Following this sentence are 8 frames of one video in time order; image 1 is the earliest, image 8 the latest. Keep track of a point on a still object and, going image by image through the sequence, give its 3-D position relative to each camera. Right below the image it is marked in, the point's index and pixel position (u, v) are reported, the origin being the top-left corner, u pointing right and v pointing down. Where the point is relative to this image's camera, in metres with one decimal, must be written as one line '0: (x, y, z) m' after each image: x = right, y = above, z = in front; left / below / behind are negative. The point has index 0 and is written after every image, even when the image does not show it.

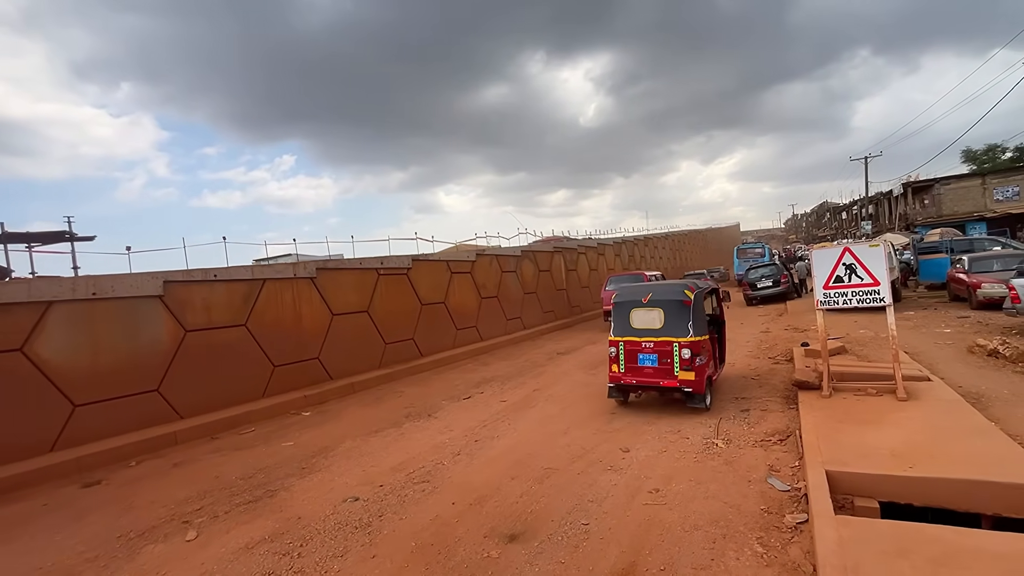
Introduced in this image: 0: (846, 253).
0: (+4.2, +0.4, +6.1) m
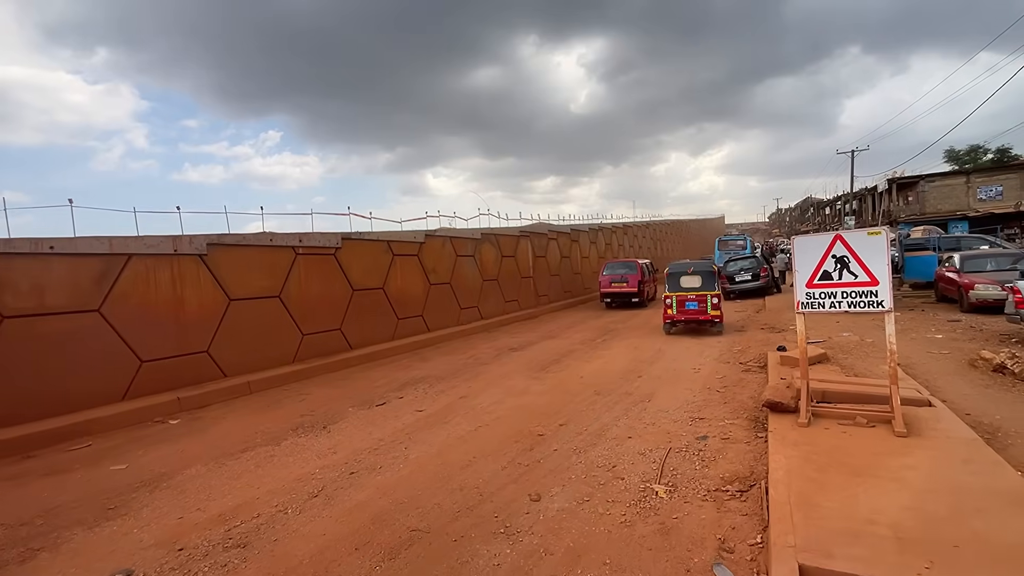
0: (+3.2, +0.5, +4.7) m
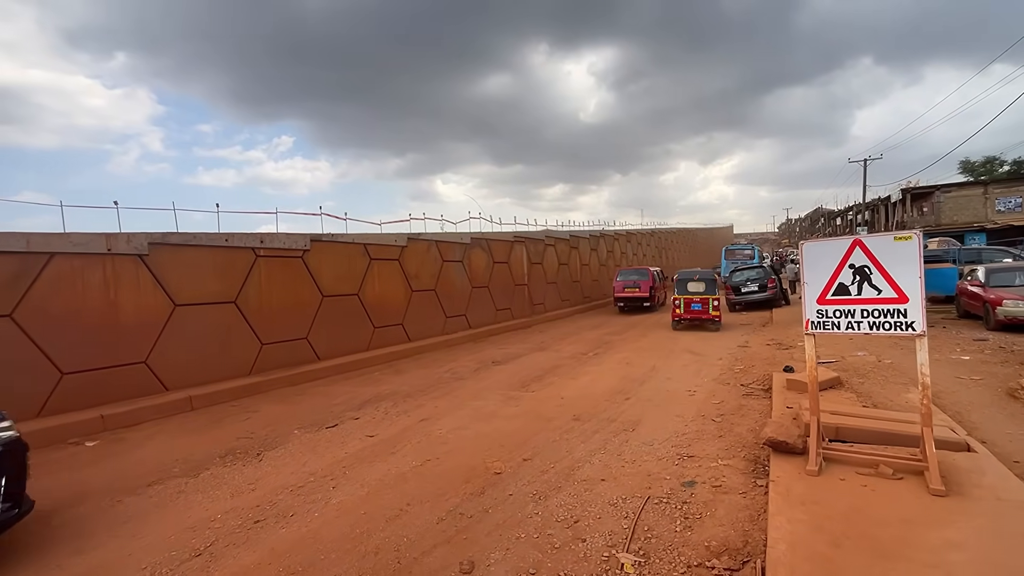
0: (+2.8, +0.3, +3.9) m
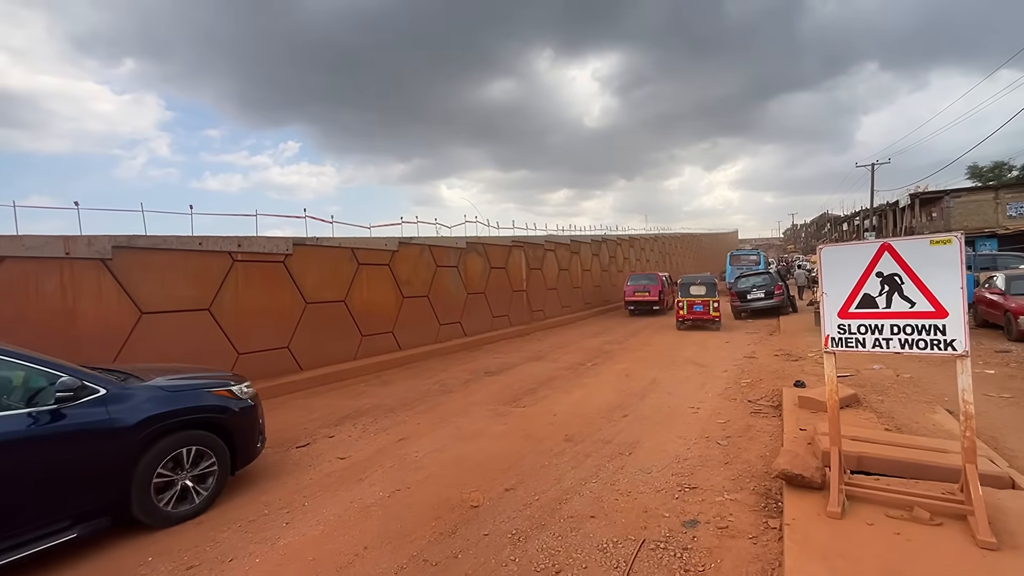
0: (+2.6, +0.2, +3.3) m
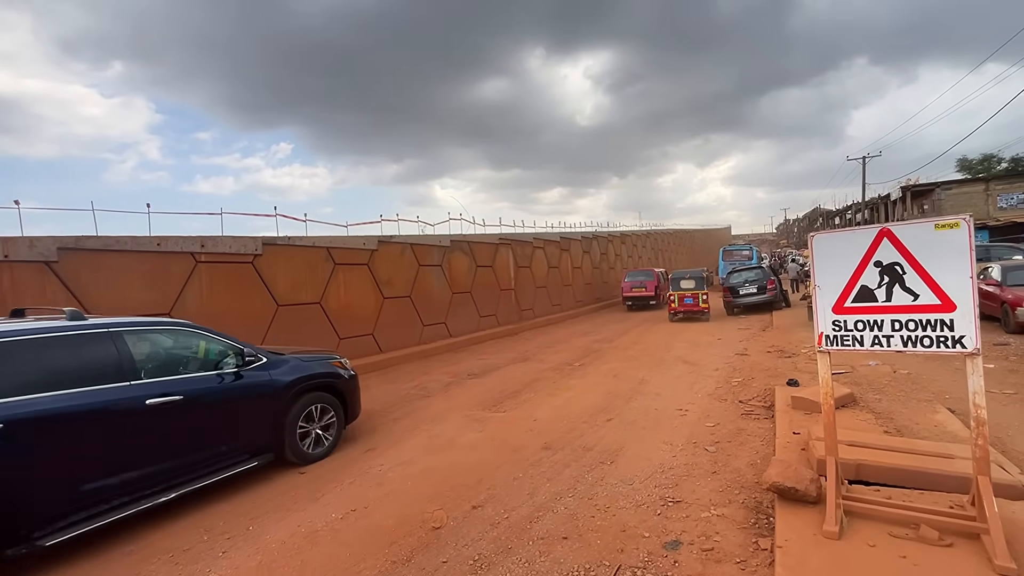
0: (+2.3, +0.3, +3.0) m
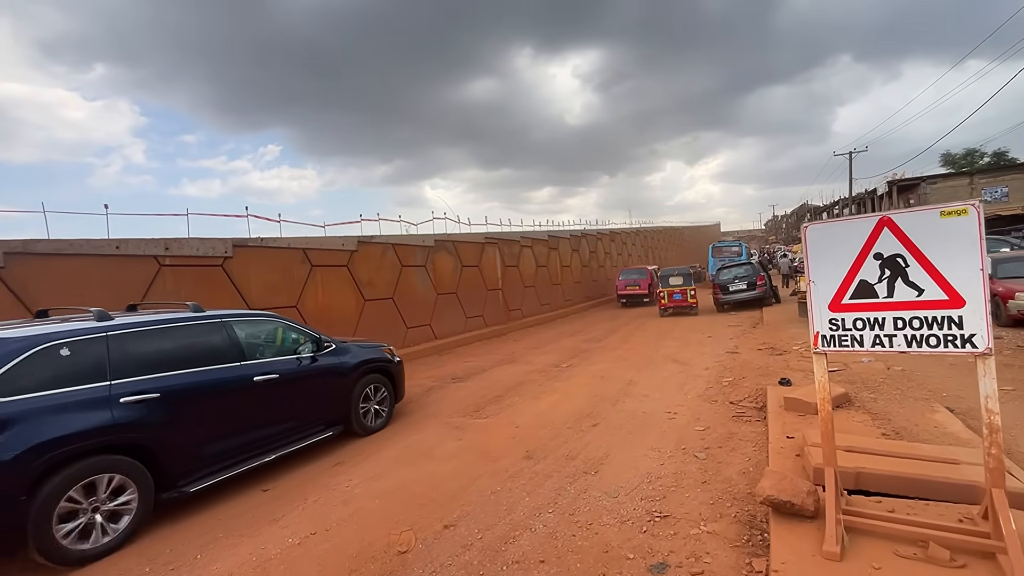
0: (+2.1, +0.3, +2.7) m
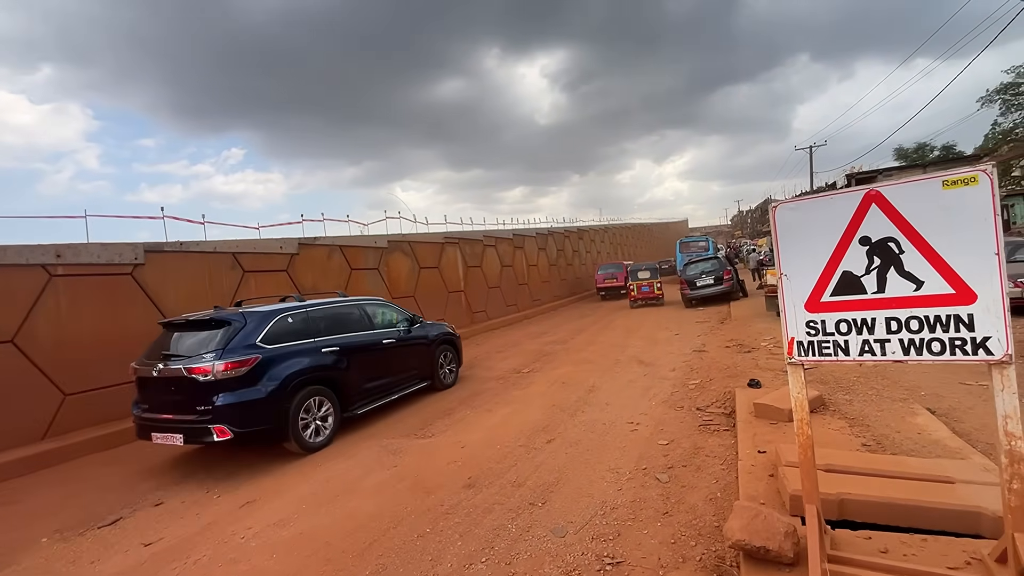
0: (+1.6, +0.4, +2.1) m
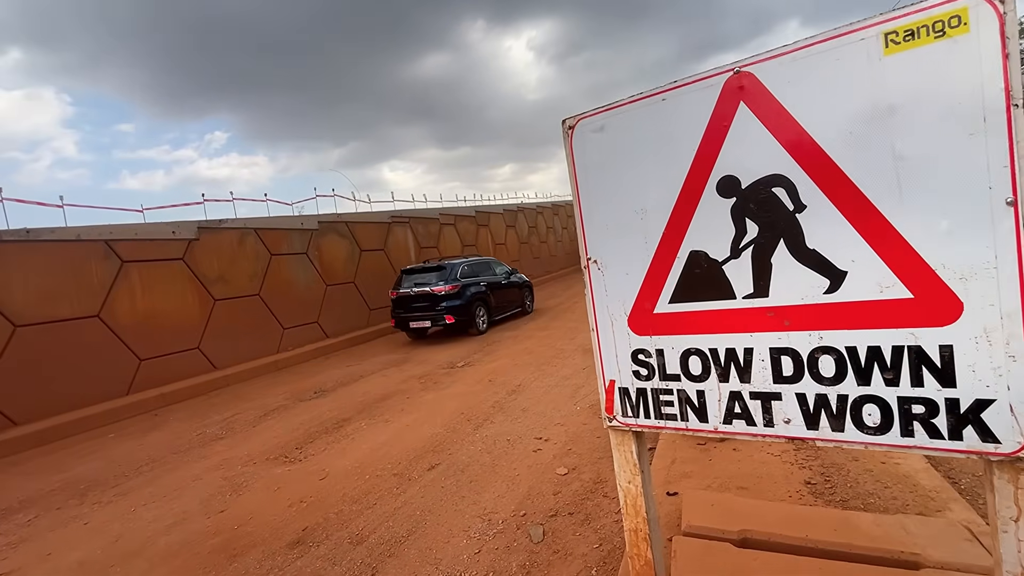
0: (+0.5, +0.4, +1.0) m
